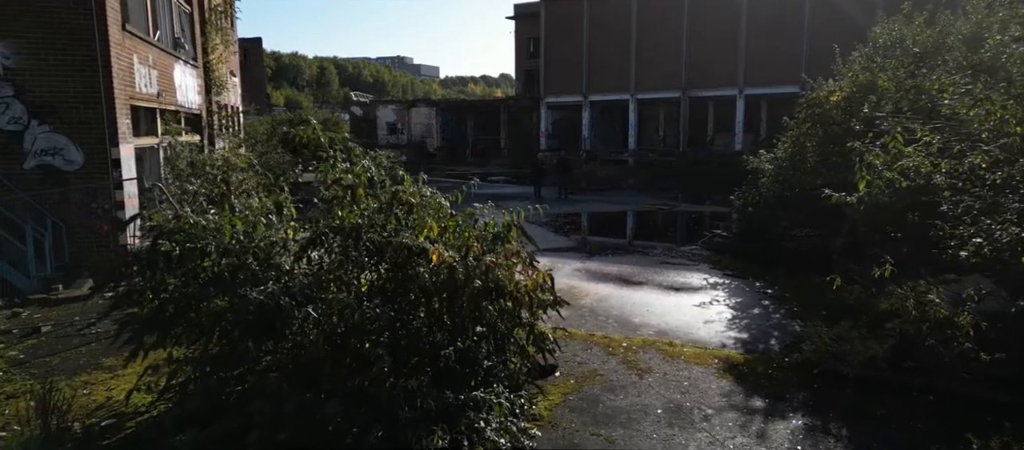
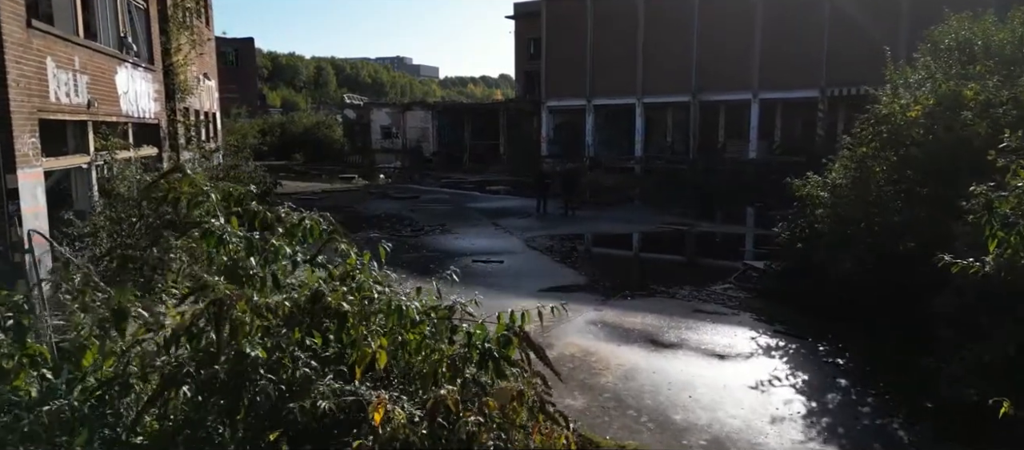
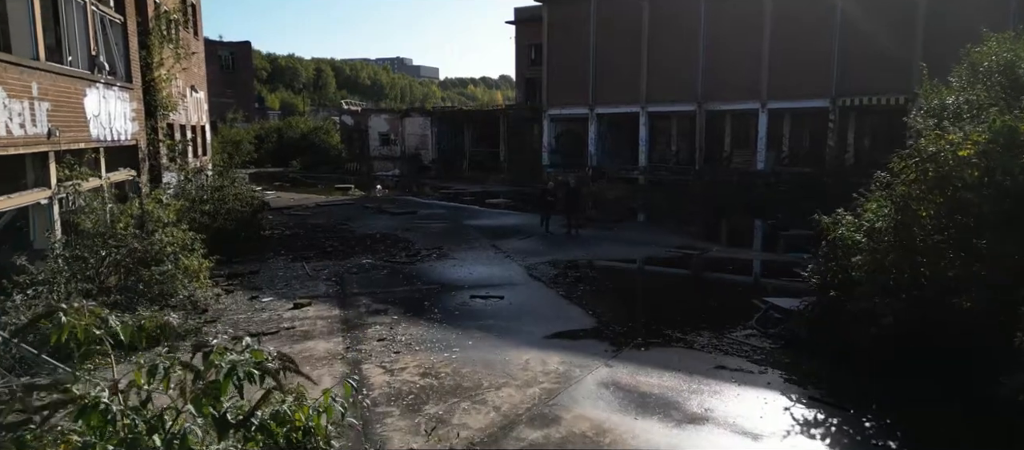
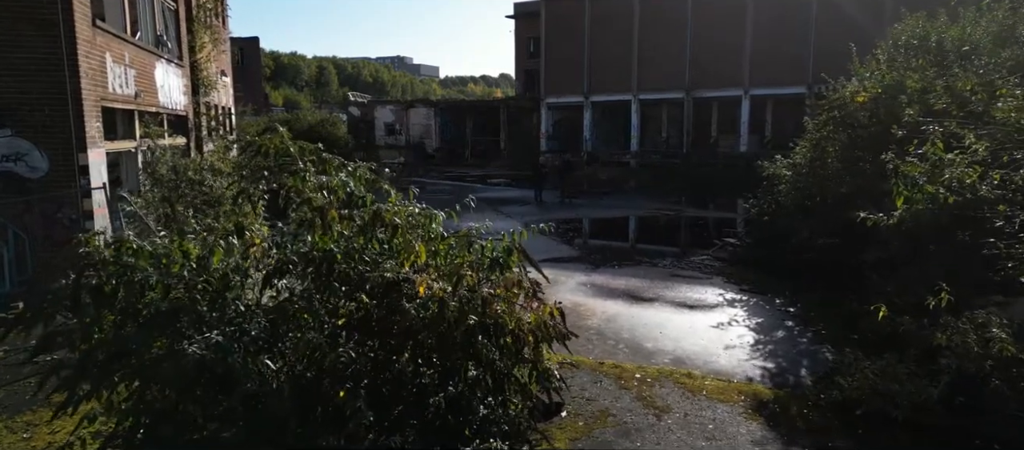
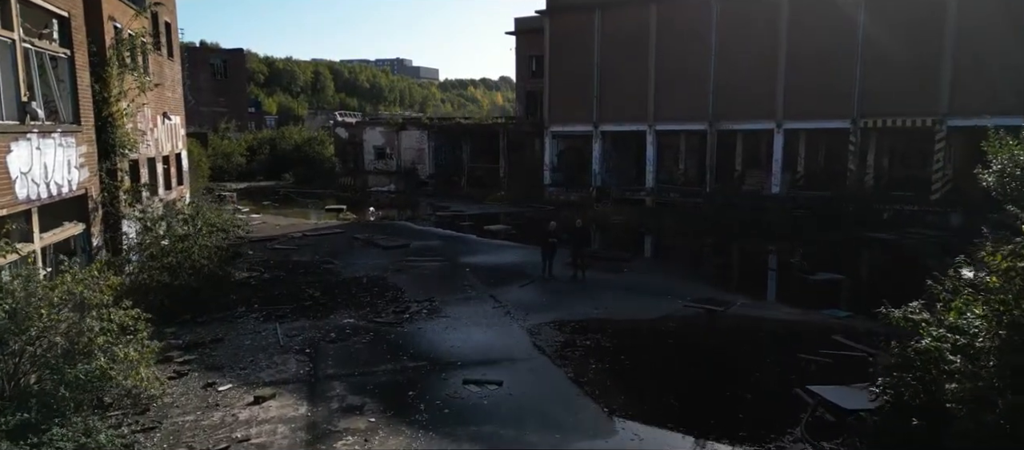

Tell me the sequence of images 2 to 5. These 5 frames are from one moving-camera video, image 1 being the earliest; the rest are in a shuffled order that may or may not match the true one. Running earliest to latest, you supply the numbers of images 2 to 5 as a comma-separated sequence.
4, 2, 3, 5
